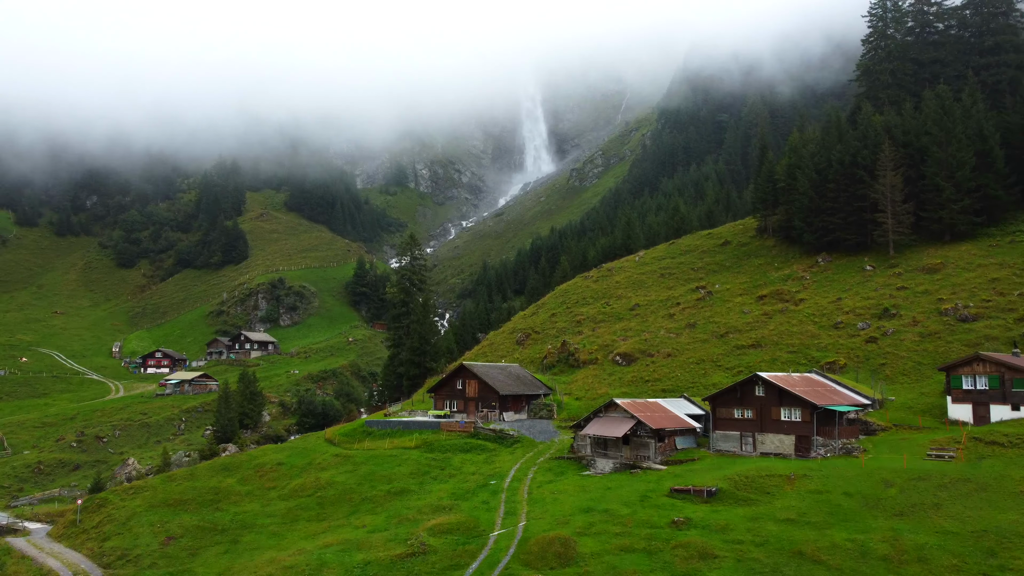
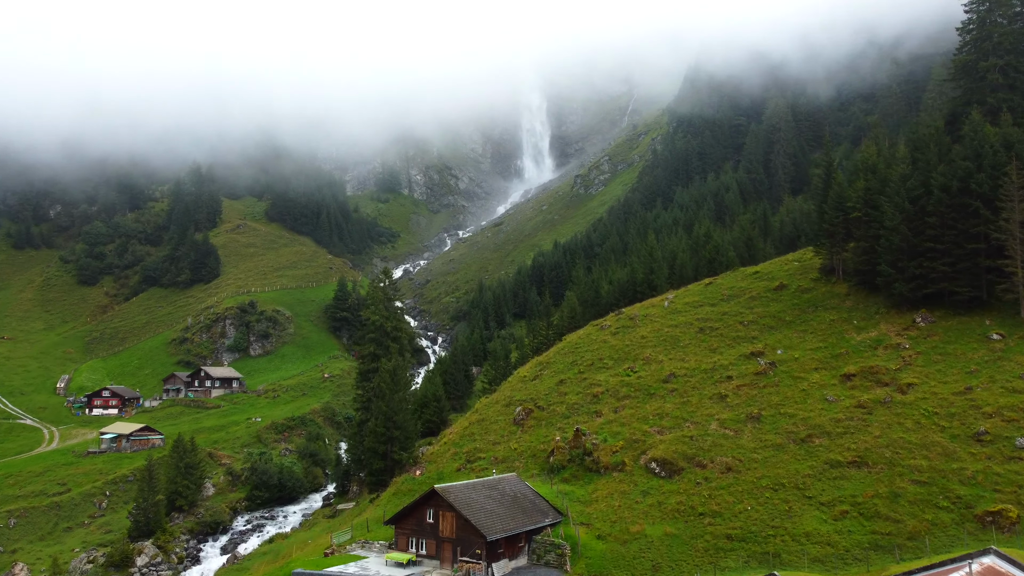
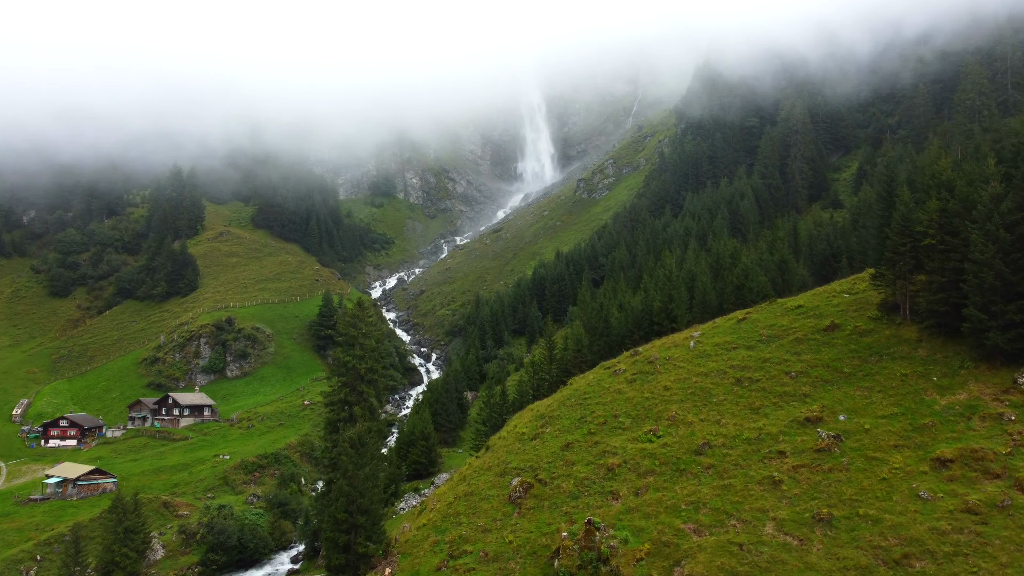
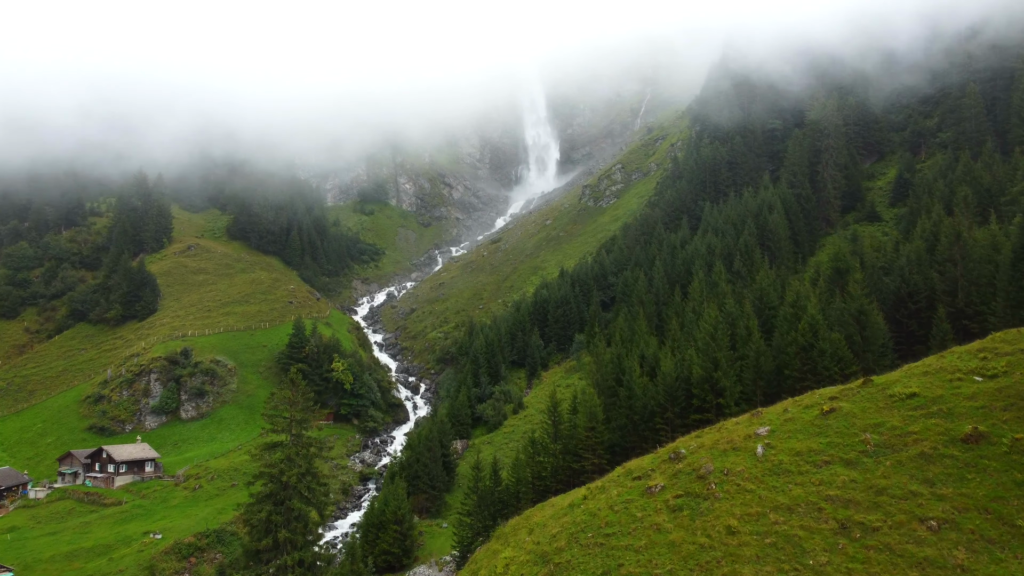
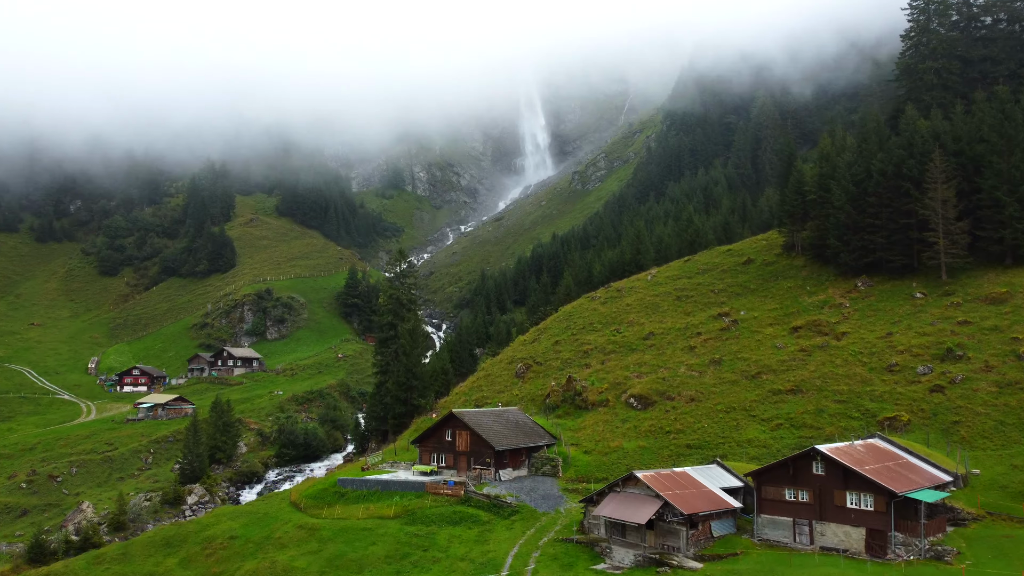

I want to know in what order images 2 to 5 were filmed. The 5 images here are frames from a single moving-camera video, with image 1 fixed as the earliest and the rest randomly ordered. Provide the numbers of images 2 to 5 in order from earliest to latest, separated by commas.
5, 2, 3, 4
